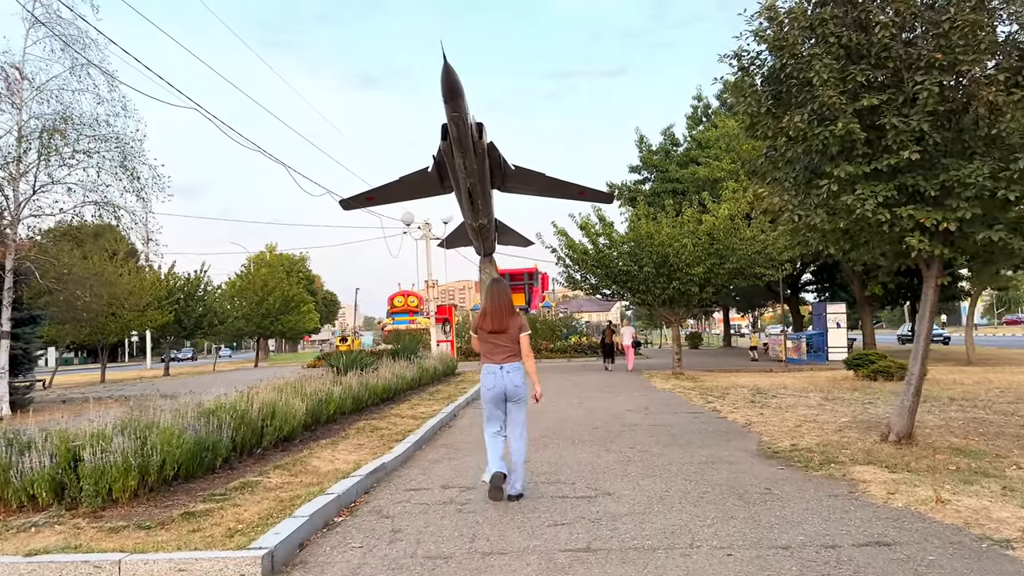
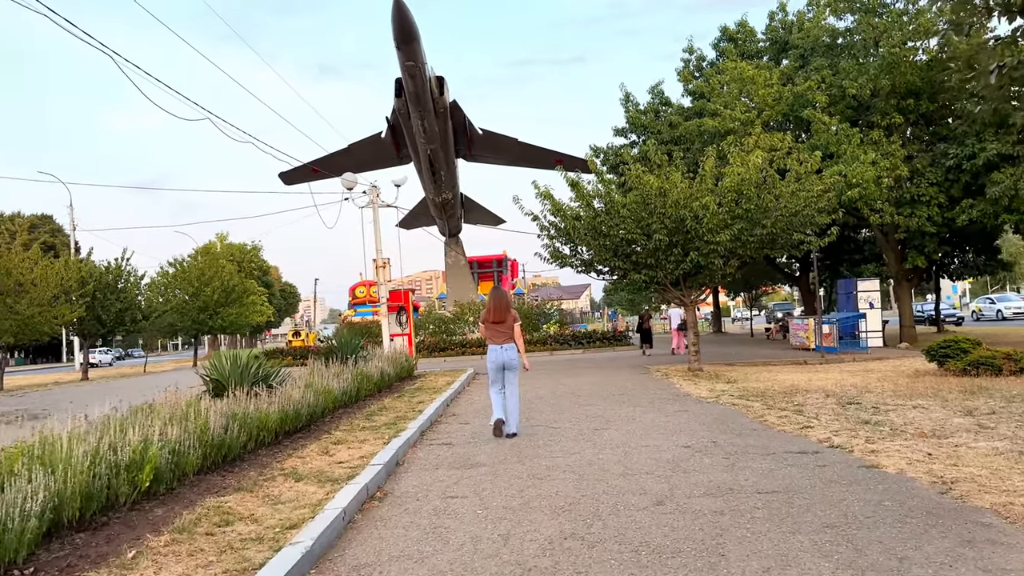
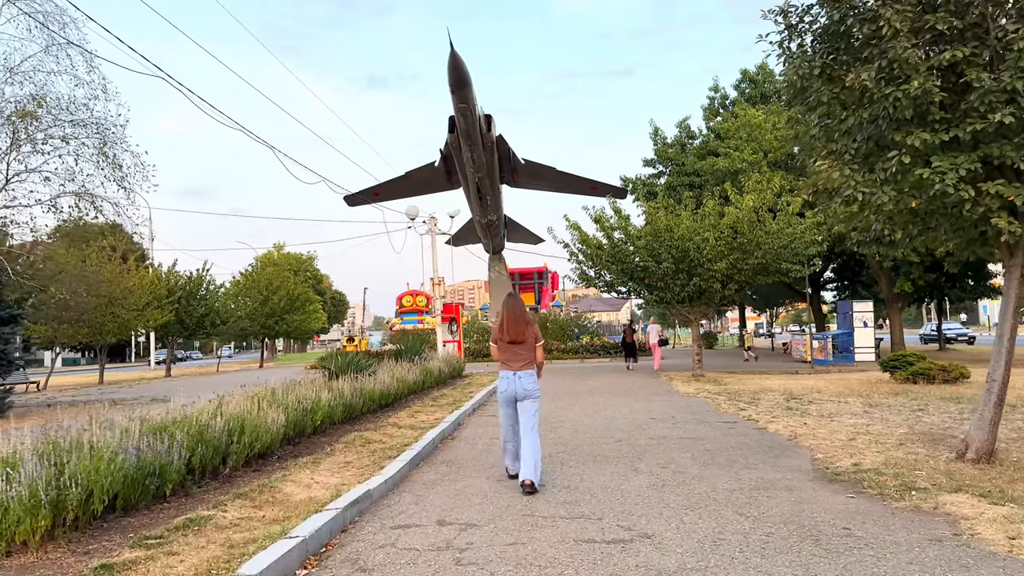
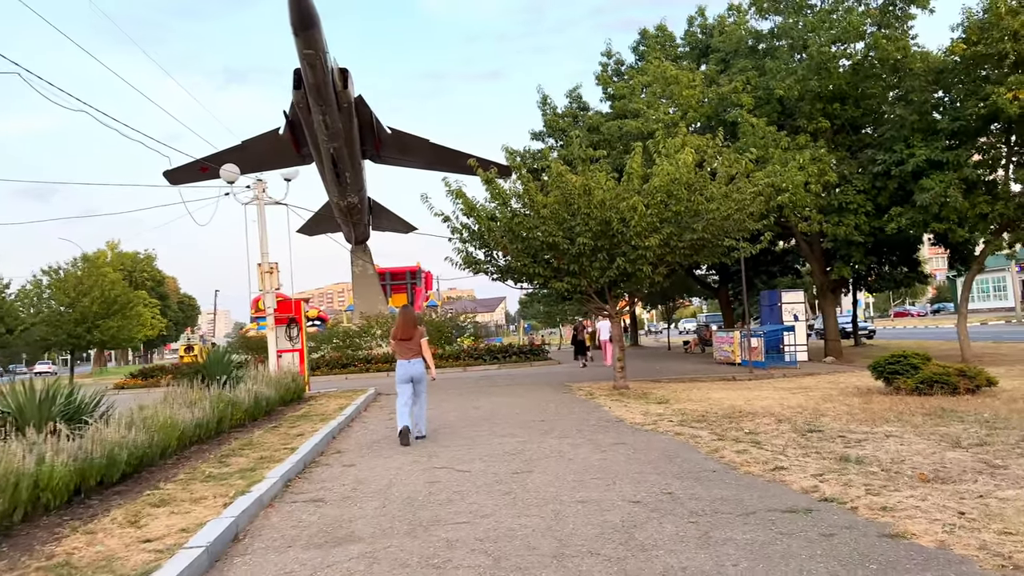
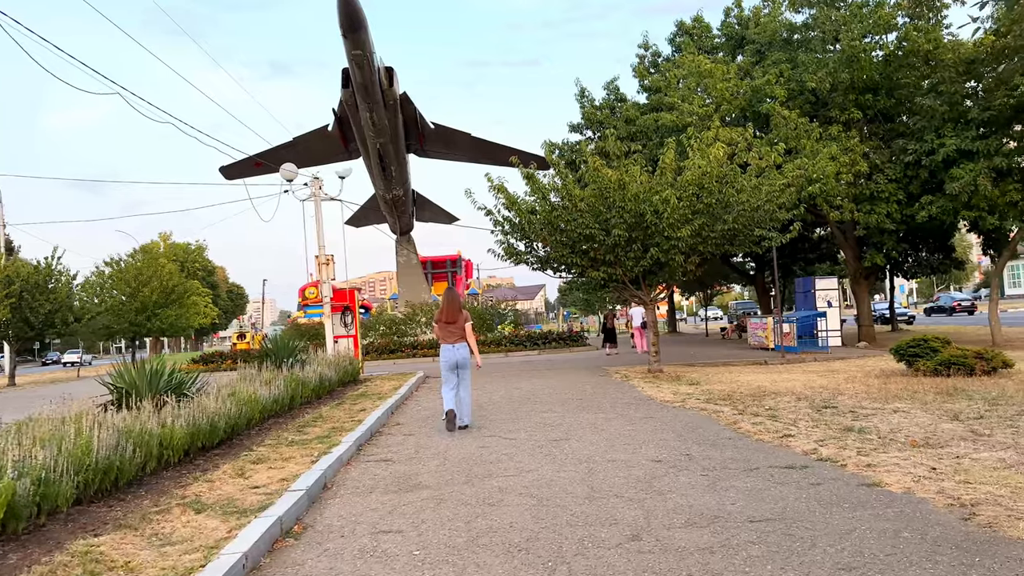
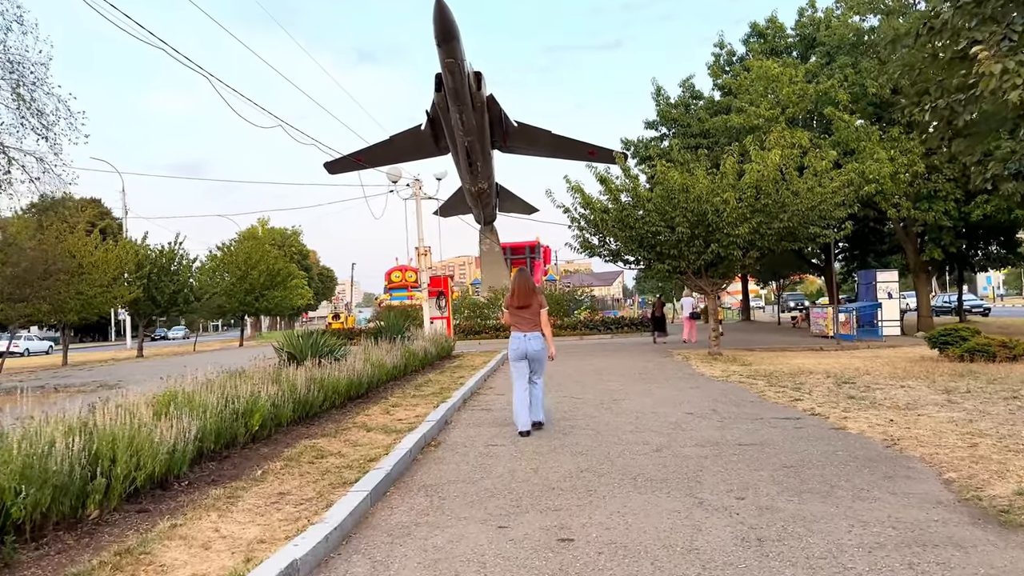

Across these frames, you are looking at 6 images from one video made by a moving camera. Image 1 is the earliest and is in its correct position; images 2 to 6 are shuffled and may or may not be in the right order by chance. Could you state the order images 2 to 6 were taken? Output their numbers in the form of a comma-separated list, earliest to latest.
3, 6, 2, 5, 4
